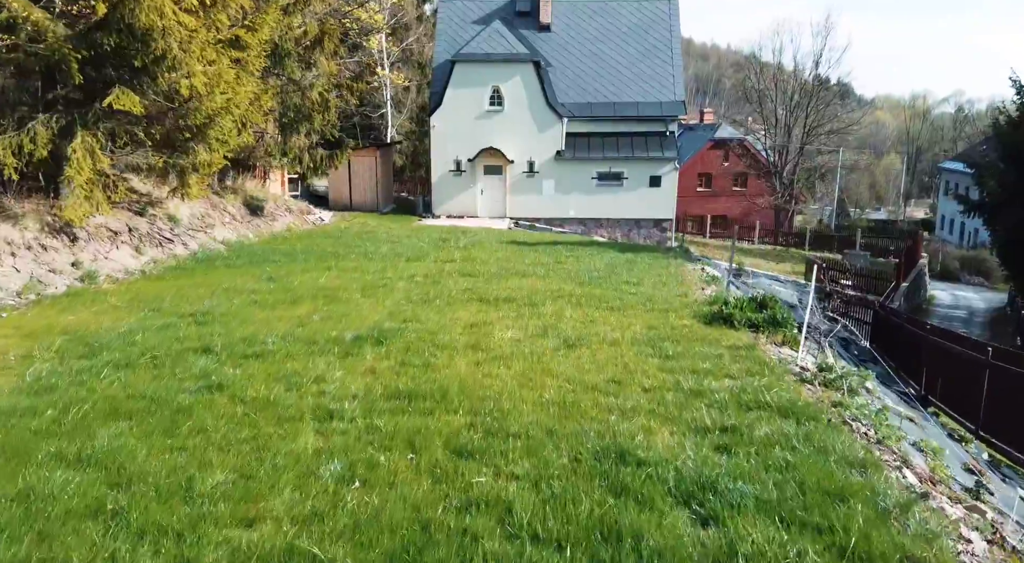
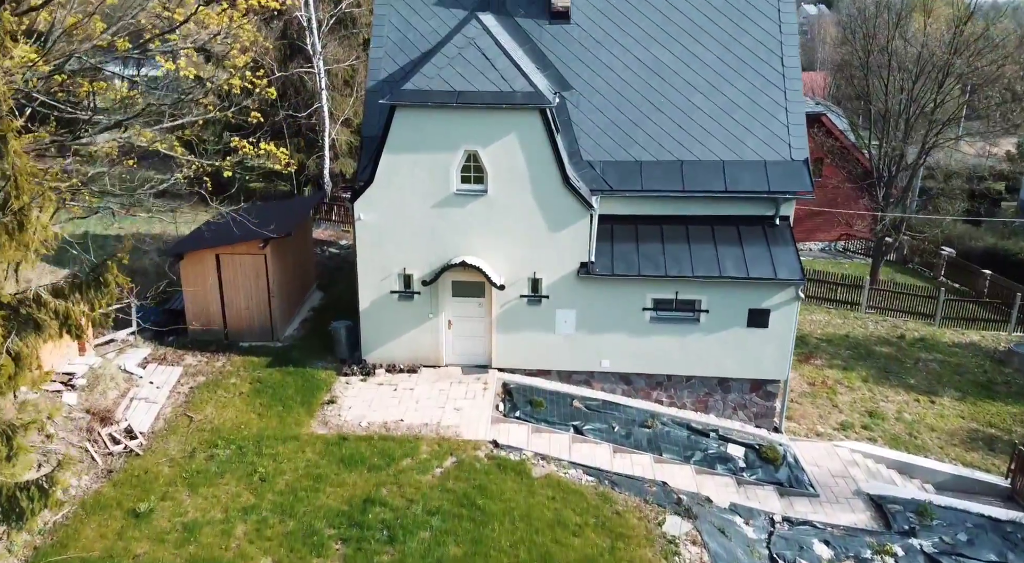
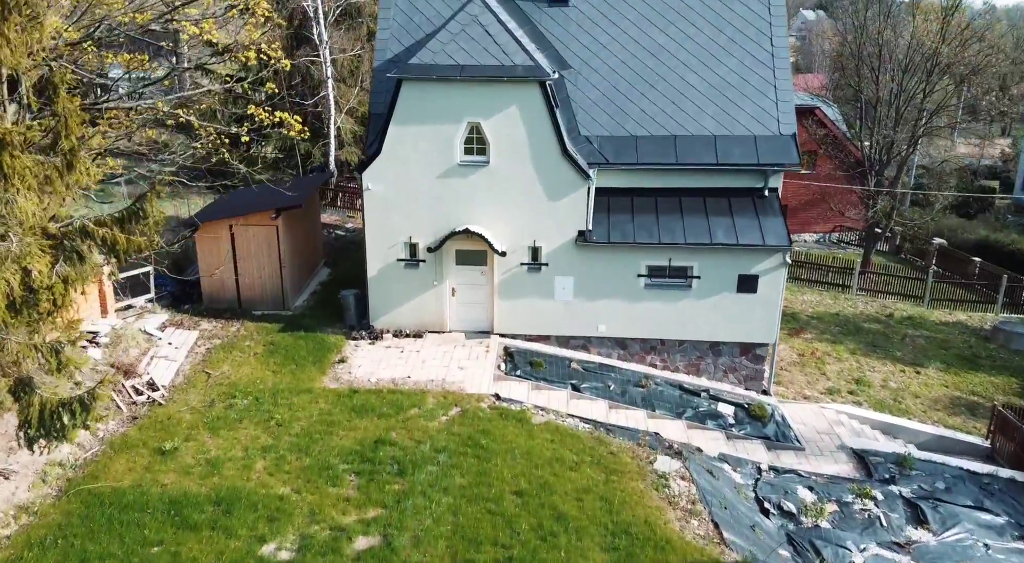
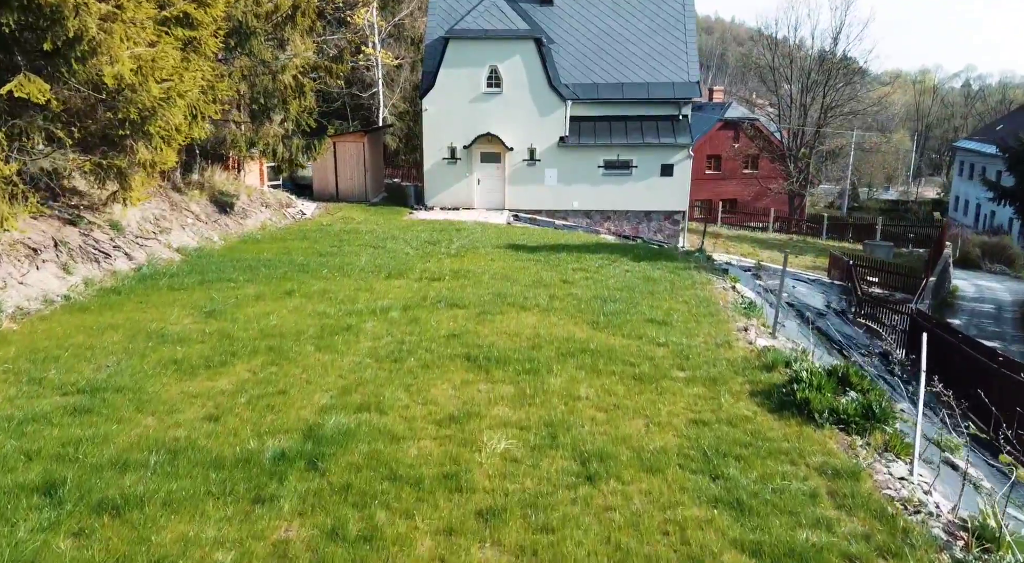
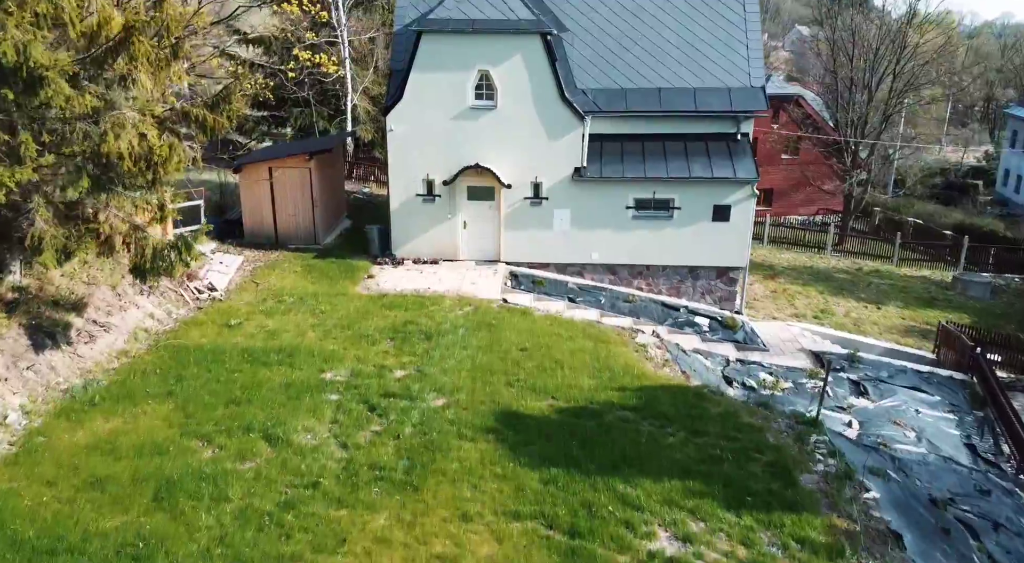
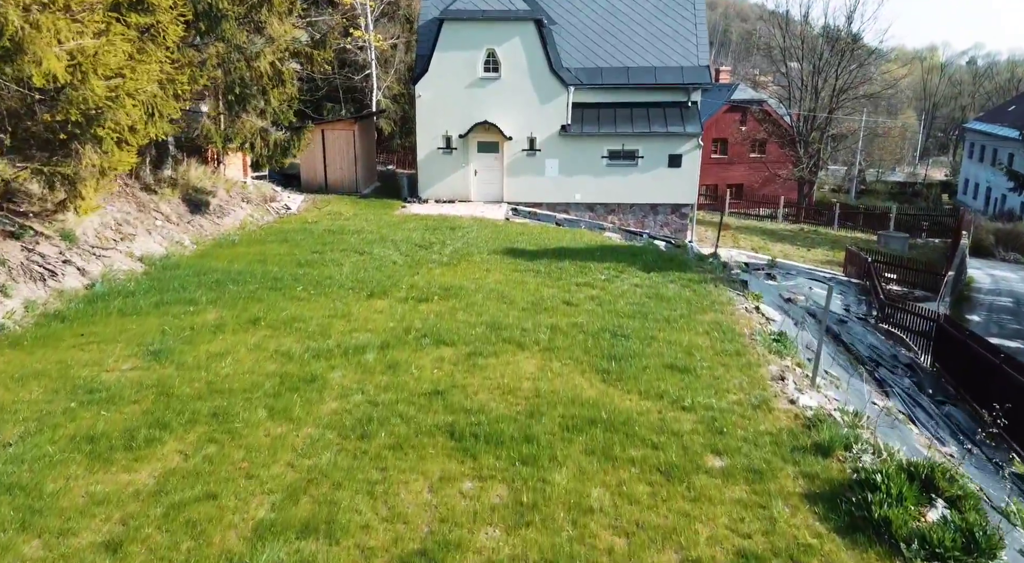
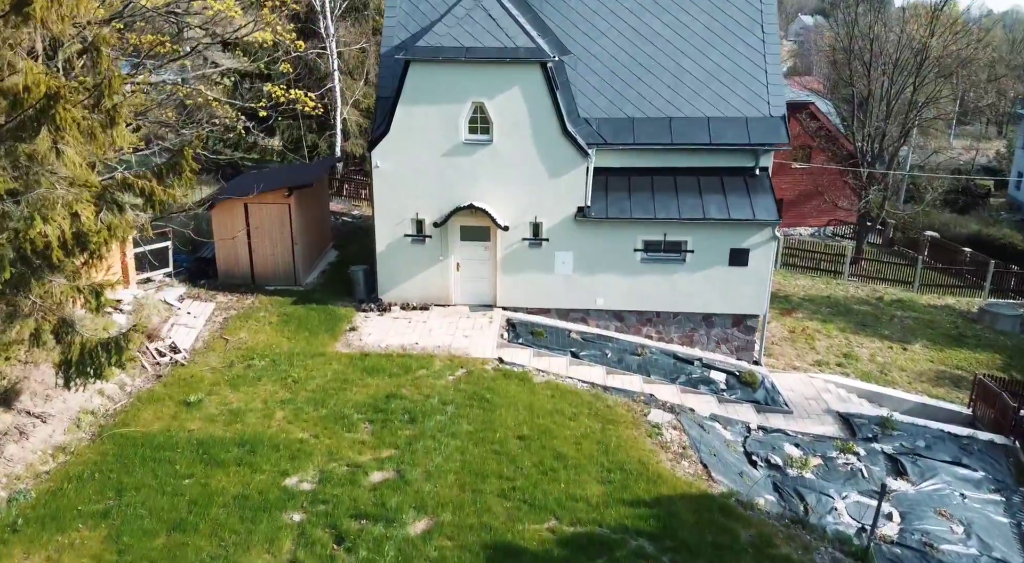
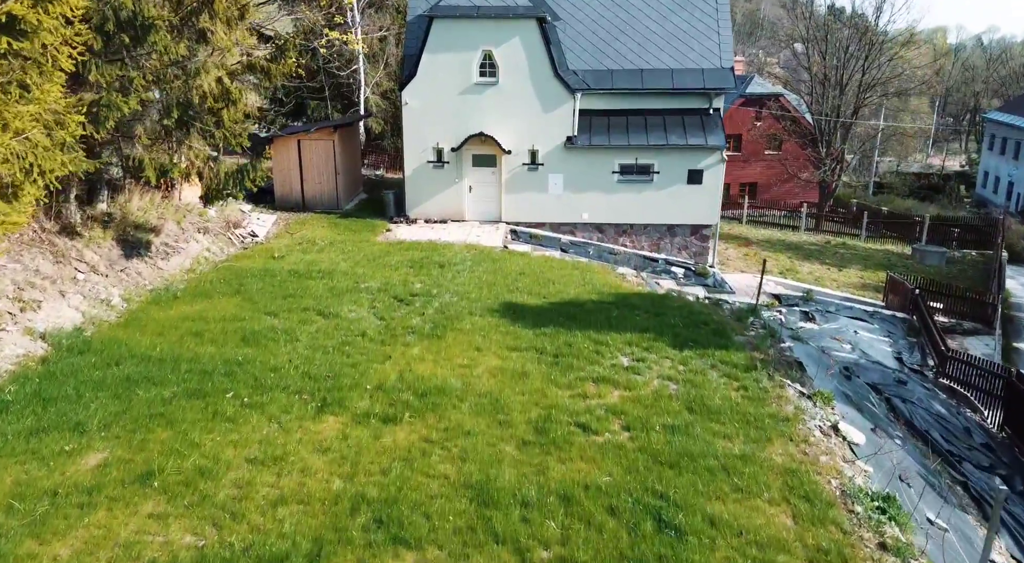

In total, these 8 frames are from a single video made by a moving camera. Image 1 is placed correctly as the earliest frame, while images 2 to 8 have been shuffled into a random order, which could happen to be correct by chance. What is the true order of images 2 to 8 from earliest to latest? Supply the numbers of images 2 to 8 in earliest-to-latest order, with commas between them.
4, 6, 8, 5, 7, 3, 2
